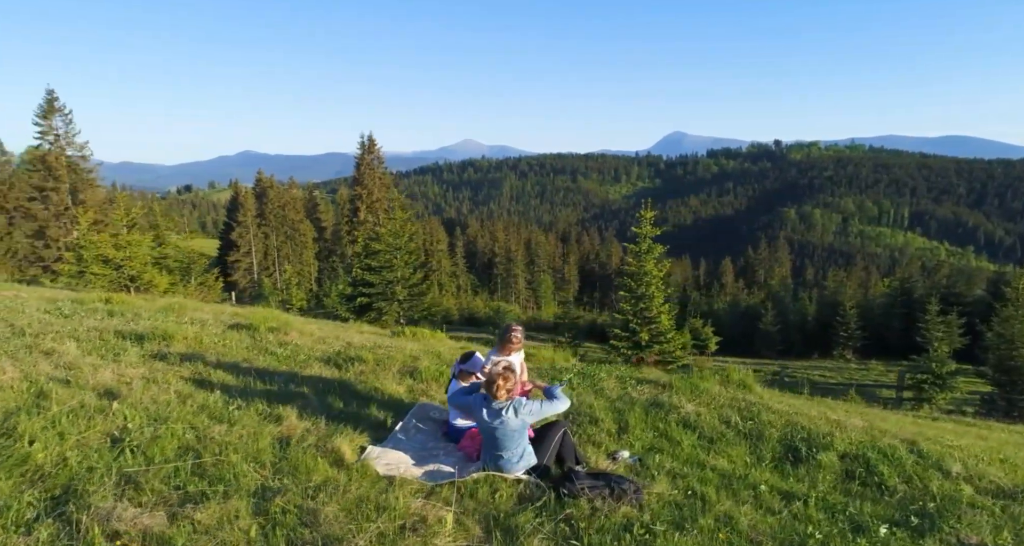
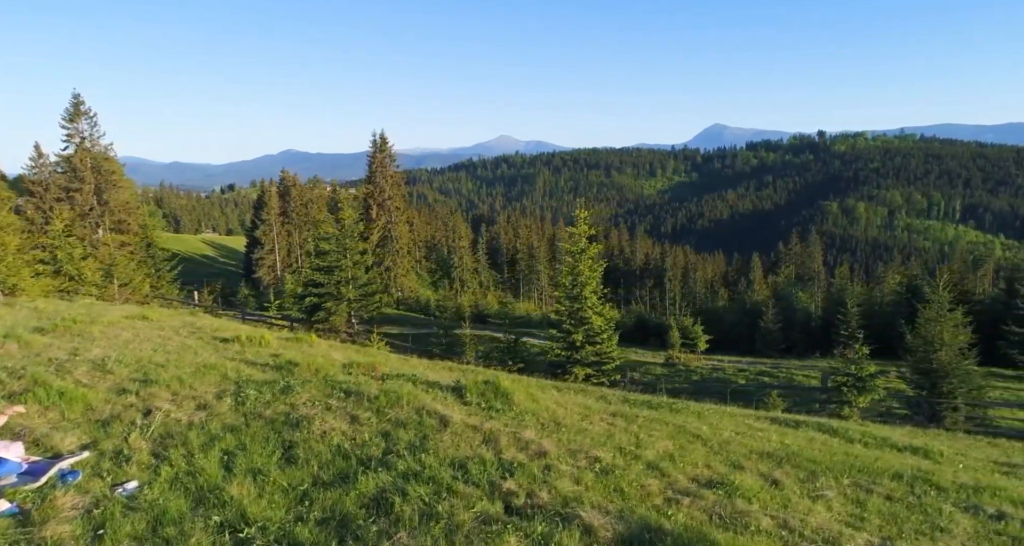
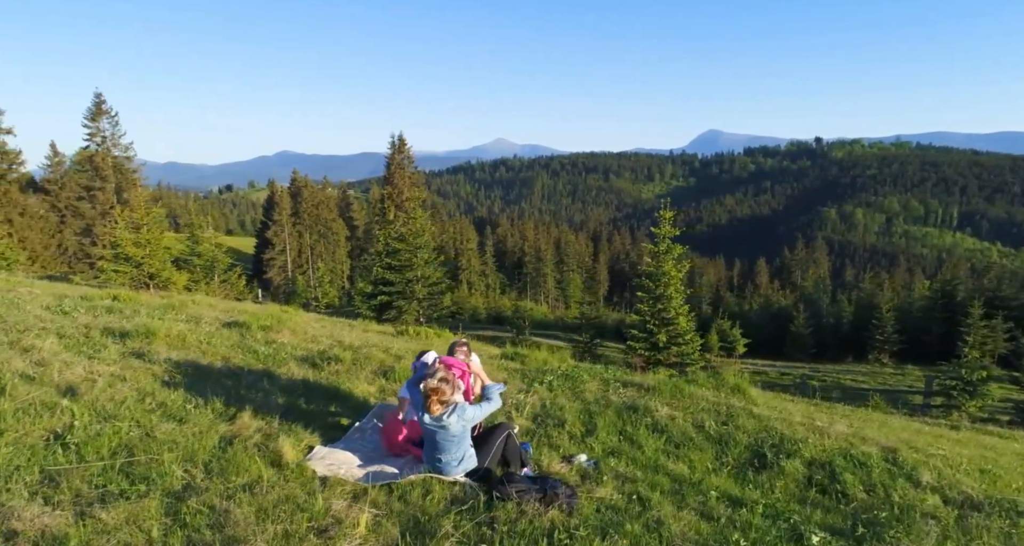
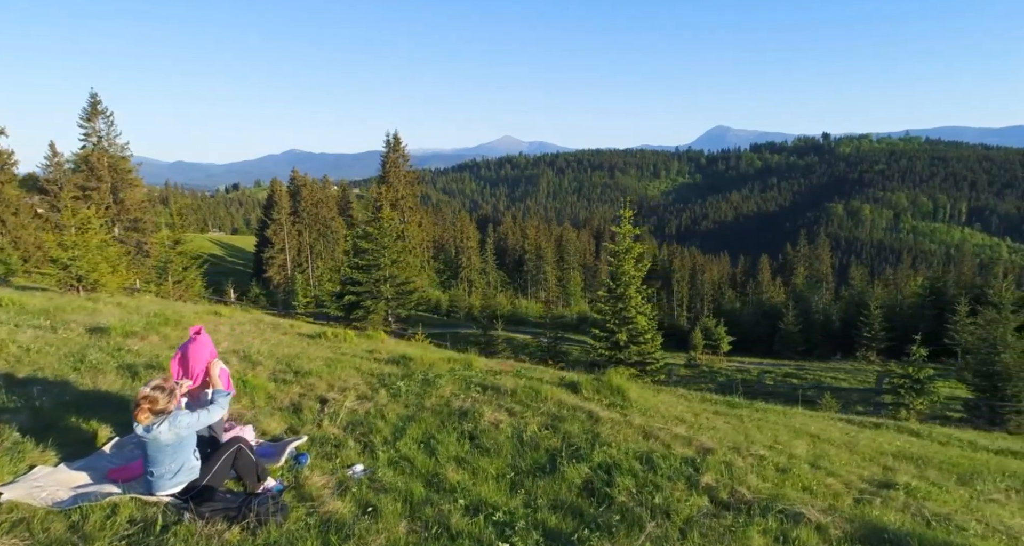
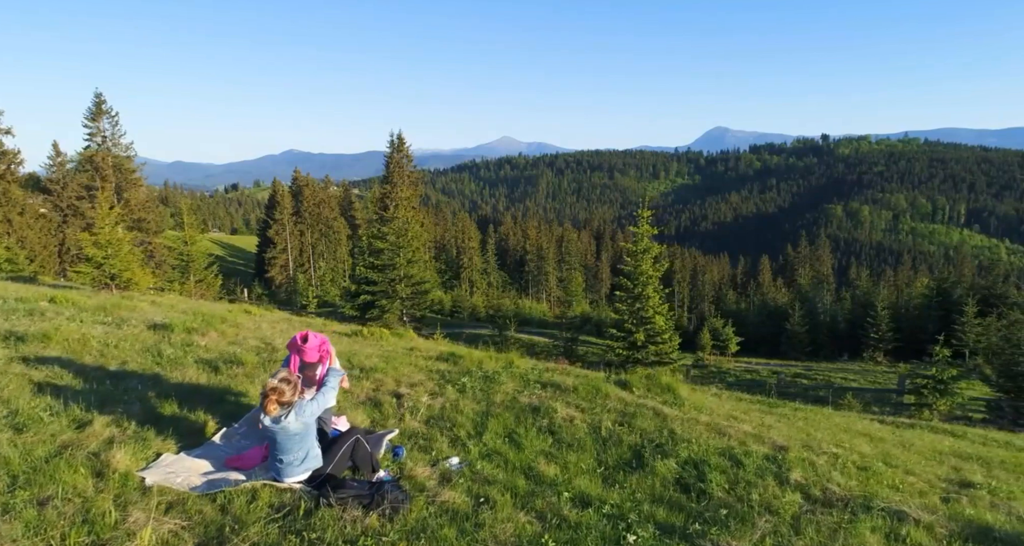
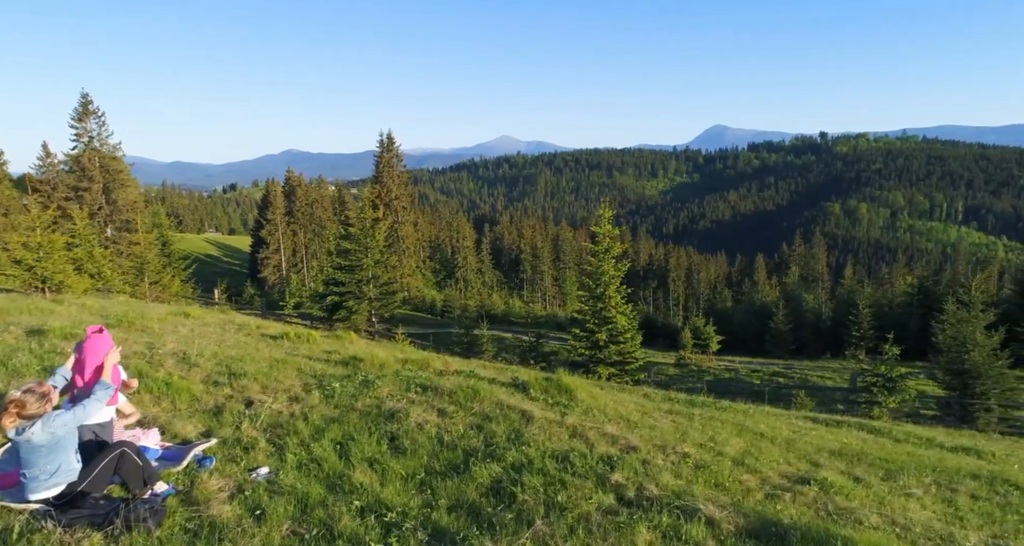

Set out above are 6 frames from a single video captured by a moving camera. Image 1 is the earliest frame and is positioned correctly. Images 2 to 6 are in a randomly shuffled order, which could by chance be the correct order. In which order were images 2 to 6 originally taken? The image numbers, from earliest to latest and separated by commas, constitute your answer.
3, 5, 4, 6, 2
